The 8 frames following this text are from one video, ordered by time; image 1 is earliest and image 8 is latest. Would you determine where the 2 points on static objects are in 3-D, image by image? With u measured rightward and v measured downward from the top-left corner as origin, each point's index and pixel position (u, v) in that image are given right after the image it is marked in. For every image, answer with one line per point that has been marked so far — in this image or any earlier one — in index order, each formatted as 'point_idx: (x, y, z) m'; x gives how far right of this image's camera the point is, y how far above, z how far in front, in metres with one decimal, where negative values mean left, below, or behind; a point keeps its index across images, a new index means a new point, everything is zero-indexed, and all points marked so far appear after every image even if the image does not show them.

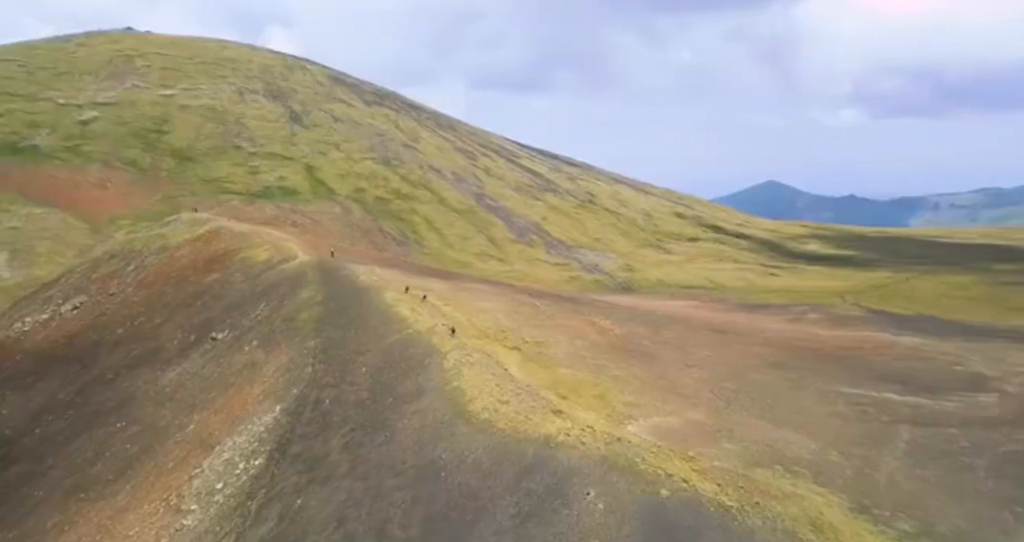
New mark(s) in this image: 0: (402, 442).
0: (-3.2, -5.1, +18.3) m
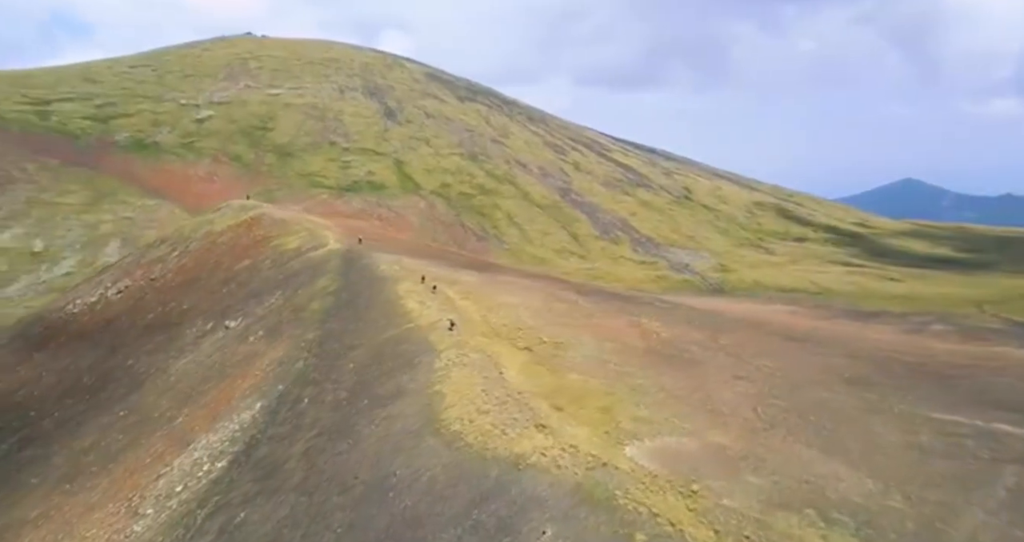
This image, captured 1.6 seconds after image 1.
0: (-3.9, -4.8, +16.2) m
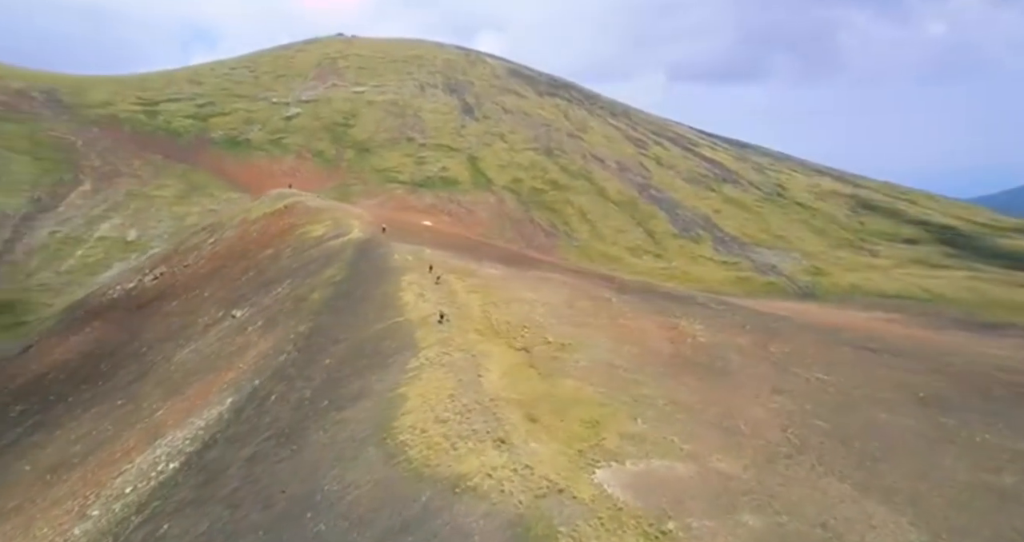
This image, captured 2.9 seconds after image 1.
0: (-5.0, -4.5, +14.6) m
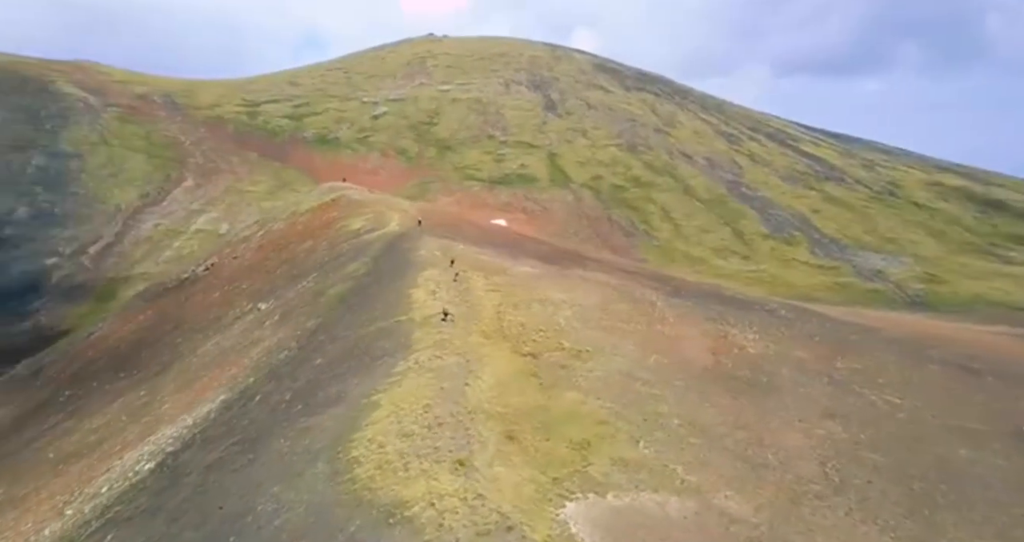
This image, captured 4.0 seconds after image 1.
0: (-5.7, -4.3, +13.5) m
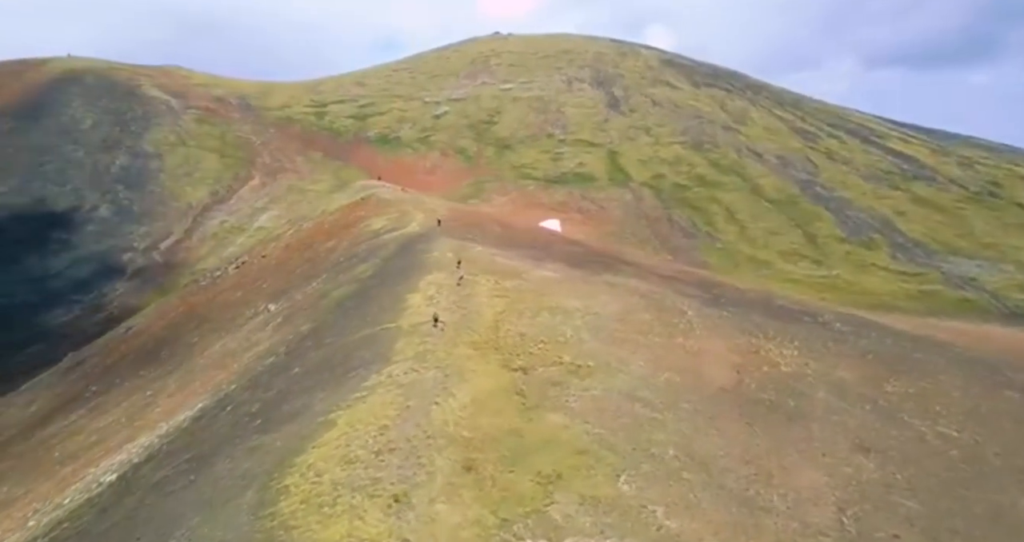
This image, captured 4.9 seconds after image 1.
0: (-6.6, -4.4, +12.7) m
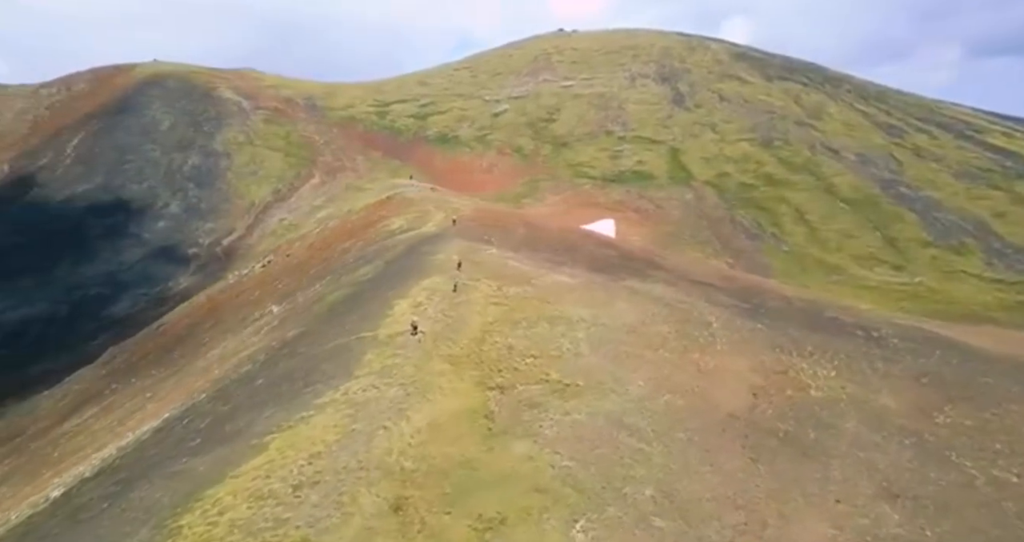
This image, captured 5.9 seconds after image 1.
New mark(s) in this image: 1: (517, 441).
0: (-7.7, -4.6, +11.9) m
1: (+0.1, -3.8, +14.0) m
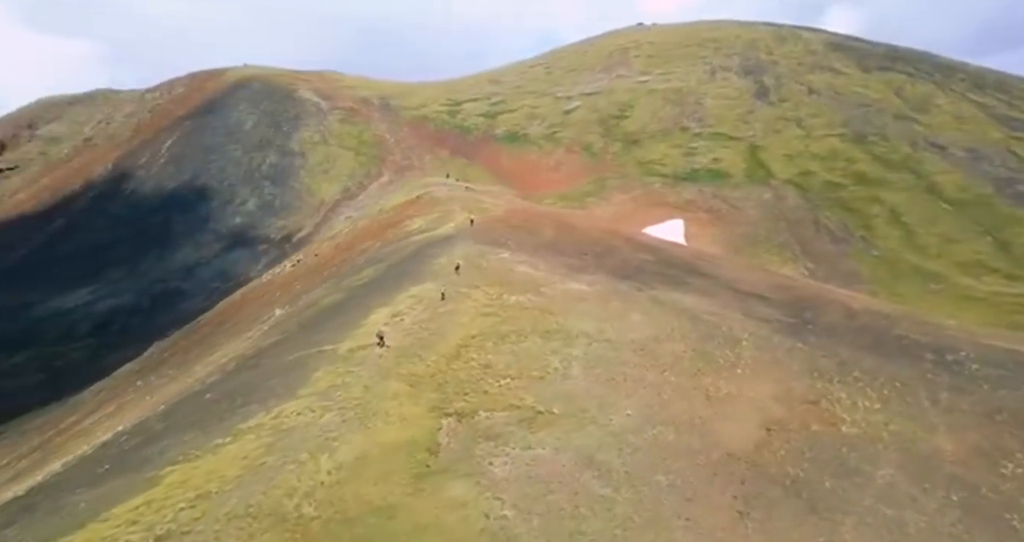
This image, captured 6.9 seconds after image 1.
0: (-9.2, -4.7, +11.0) m
1: (-1.1, -4.1, +12.2) m
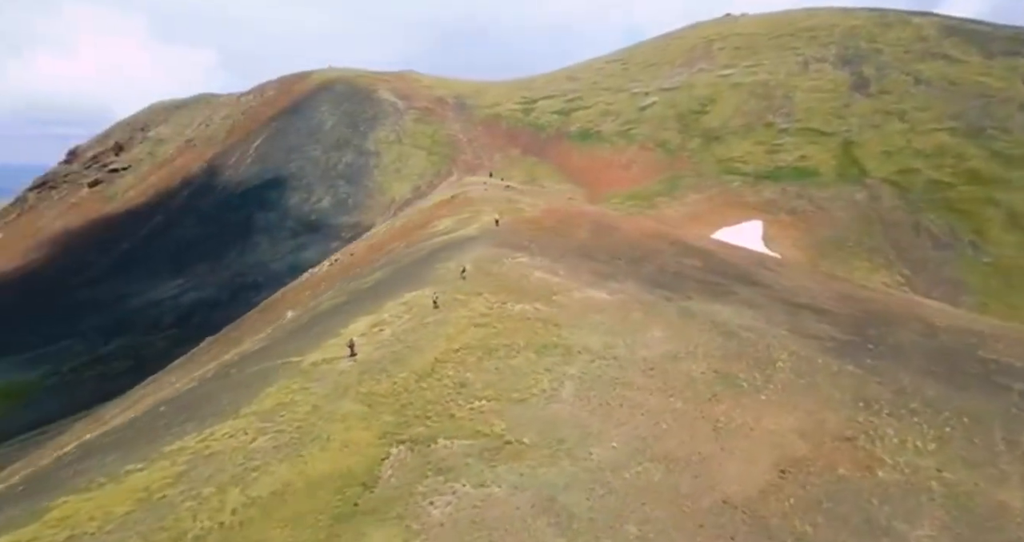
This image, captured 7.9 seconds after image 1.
0: (-10.4, -4.8, +10.6) m
1: (-2.2, -4.3, +10.7) m
